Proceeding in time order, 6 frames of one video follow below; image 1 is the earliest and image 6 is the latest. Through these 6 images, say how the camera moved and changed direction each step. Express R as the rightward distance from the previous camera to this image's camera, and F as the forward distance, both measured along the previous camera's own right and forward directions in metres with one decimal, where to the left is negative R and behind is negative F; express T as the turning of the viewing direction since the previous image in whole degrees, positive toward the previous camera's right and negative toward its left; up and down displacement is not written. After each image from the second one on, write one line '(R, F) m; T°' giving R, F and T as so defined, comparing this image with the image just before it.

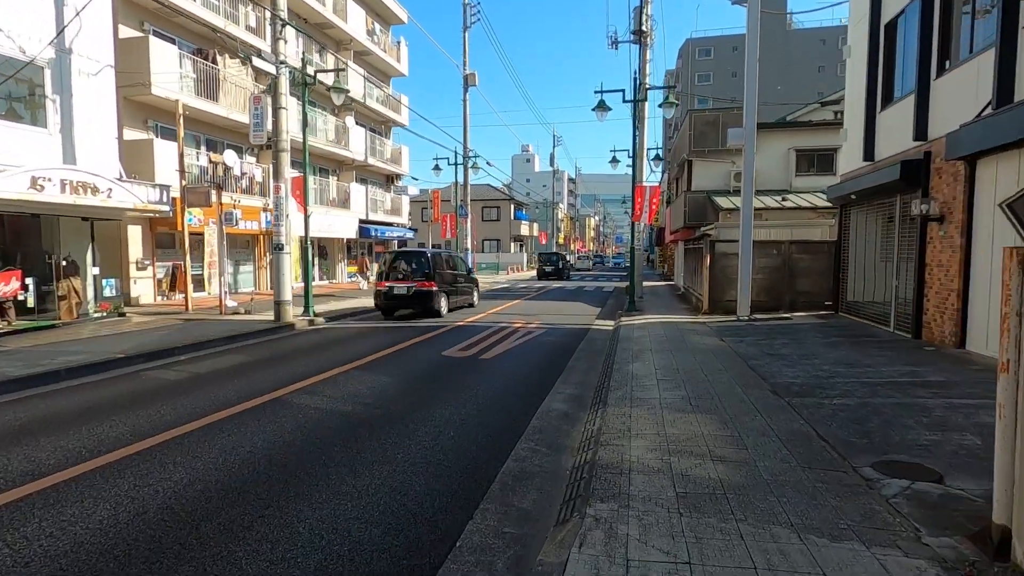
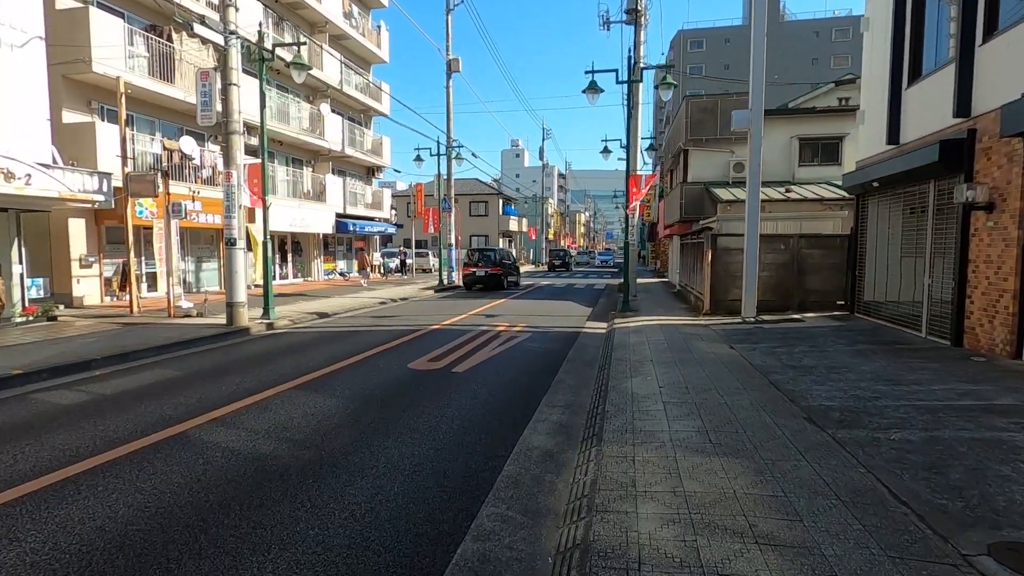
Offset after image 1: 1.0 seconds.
(+0.2, +1.4) m; +1°
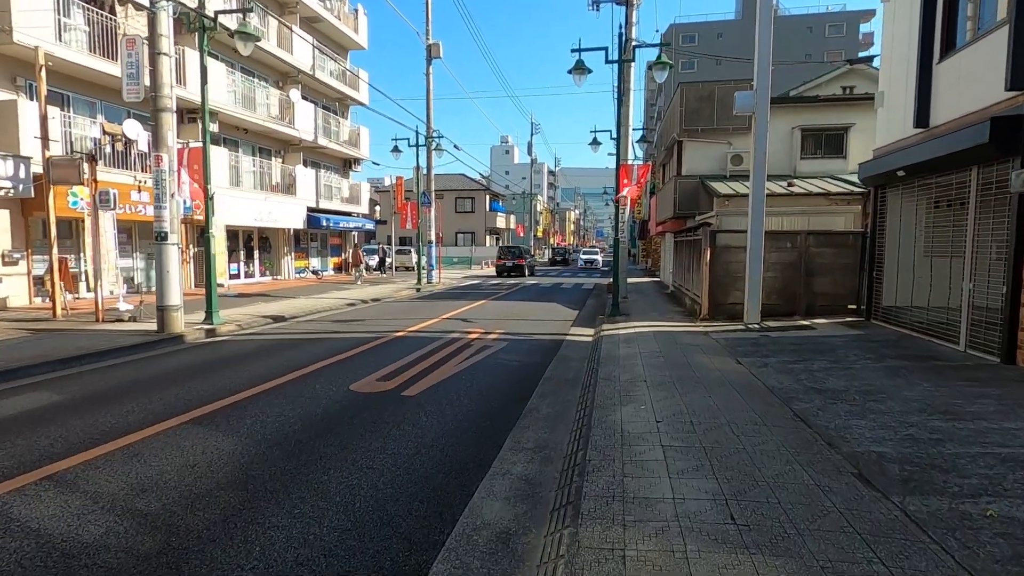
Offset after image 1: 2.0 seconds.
(+0.3, +1.4) m; +1°
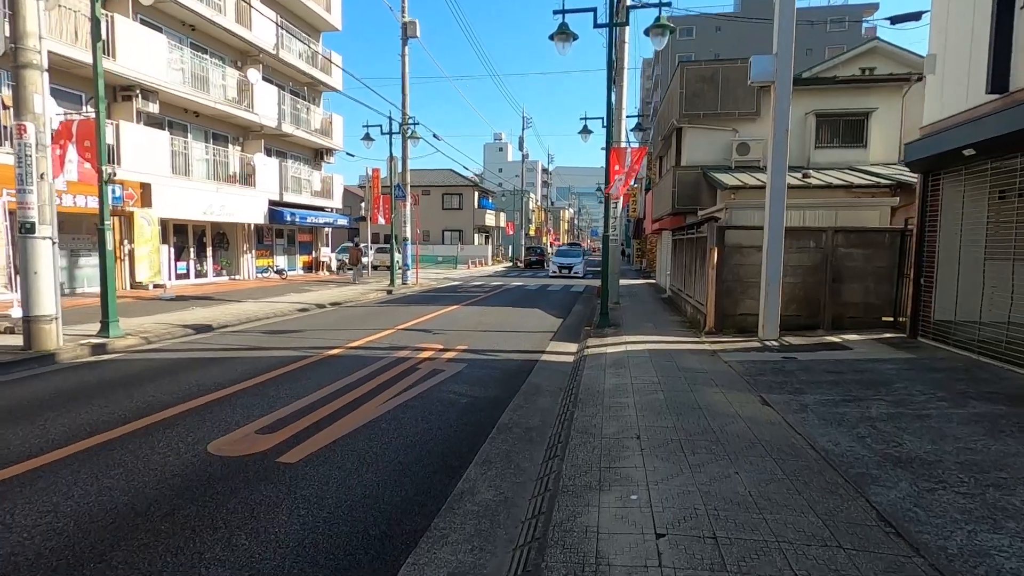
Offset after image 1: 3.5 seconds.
(+0.5, +2.1) m; +1°
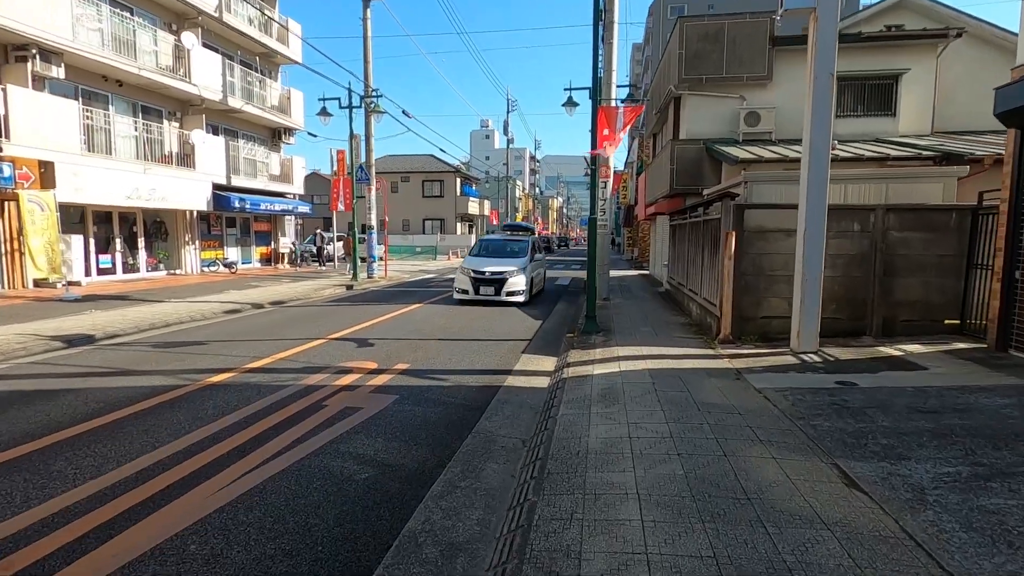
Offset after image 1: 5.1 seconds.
(+0.4, +2.3) m; +1°
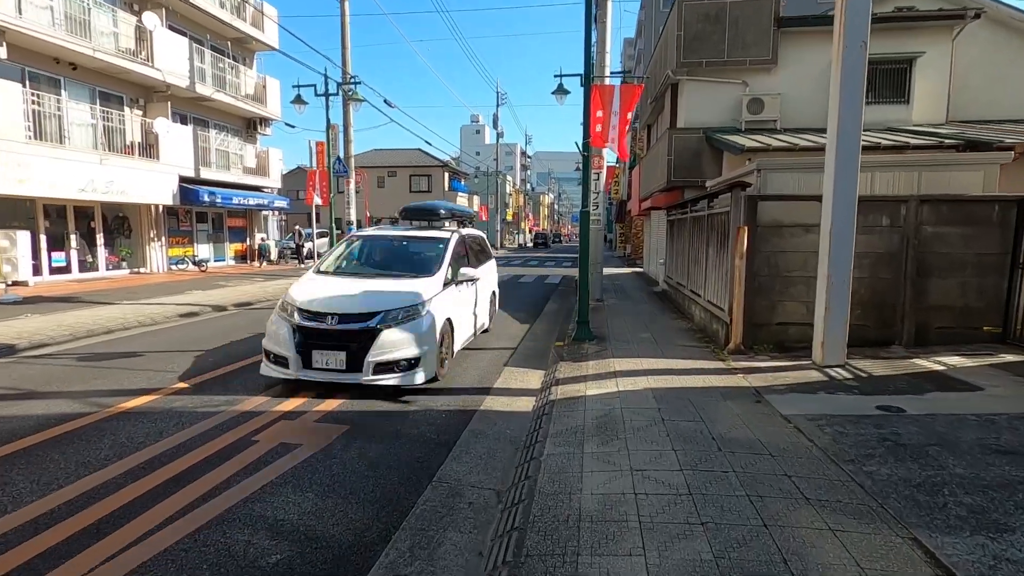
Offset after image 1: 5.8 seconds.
(+0.1, +1.0) m; +1°
